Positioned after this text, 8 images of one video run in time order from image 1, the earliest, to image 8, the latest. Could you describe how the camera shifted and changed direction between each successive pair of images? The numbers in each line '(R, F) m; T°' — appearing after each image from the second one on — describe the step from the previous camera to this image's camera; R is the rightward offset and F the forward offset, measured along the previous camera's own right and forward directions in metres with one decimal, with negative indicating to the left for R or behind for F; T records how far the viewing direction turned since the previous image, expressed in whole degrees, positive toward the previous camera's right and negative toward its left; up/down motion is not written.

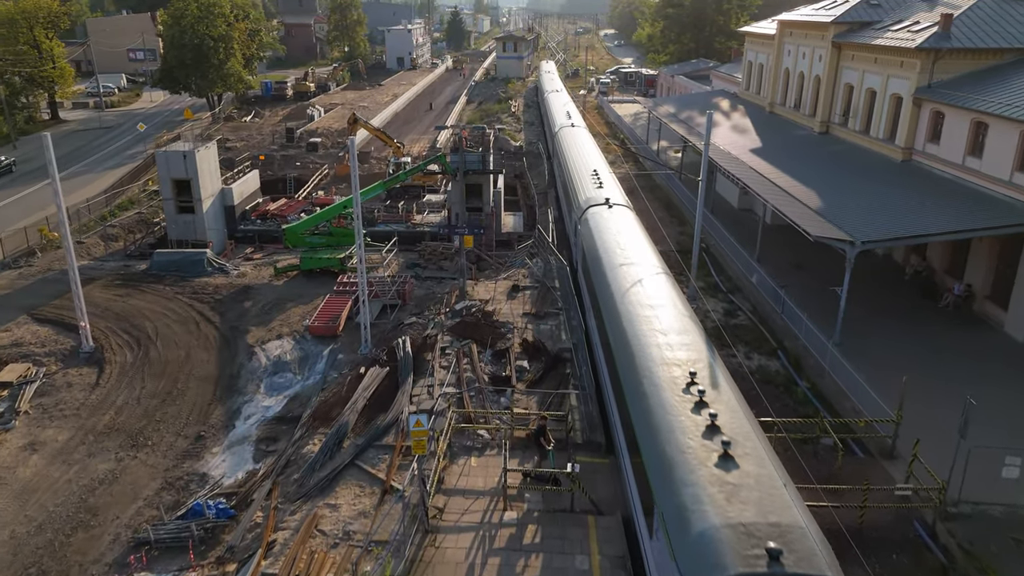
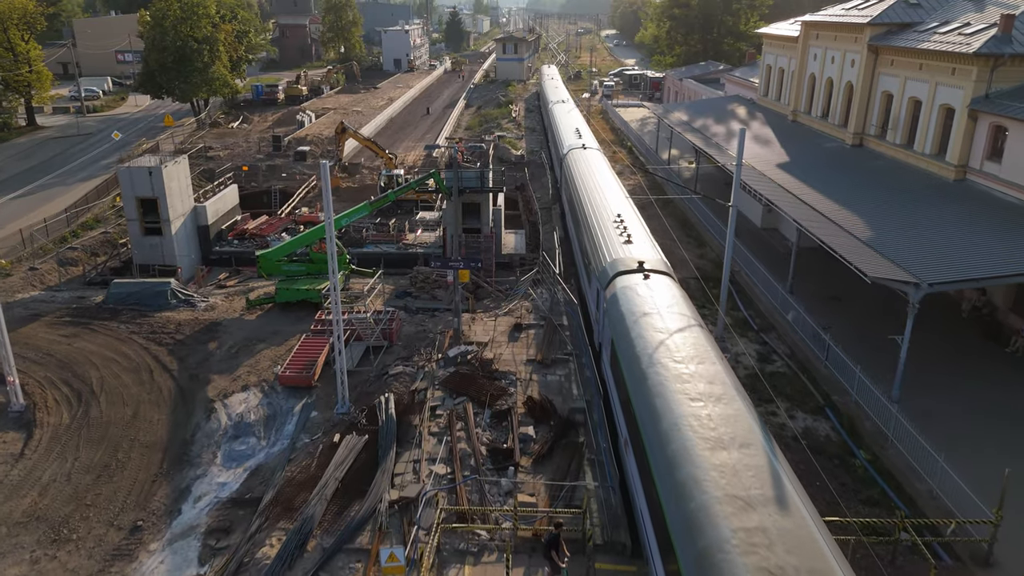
(-0.1, +2.5) m; 0°
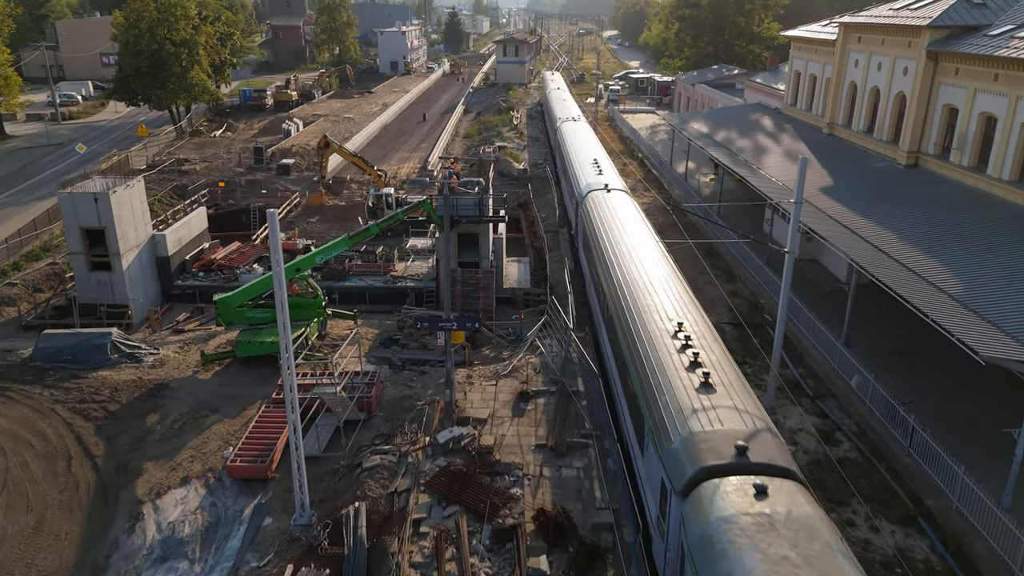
(-0.1, +3.1) m; 0°
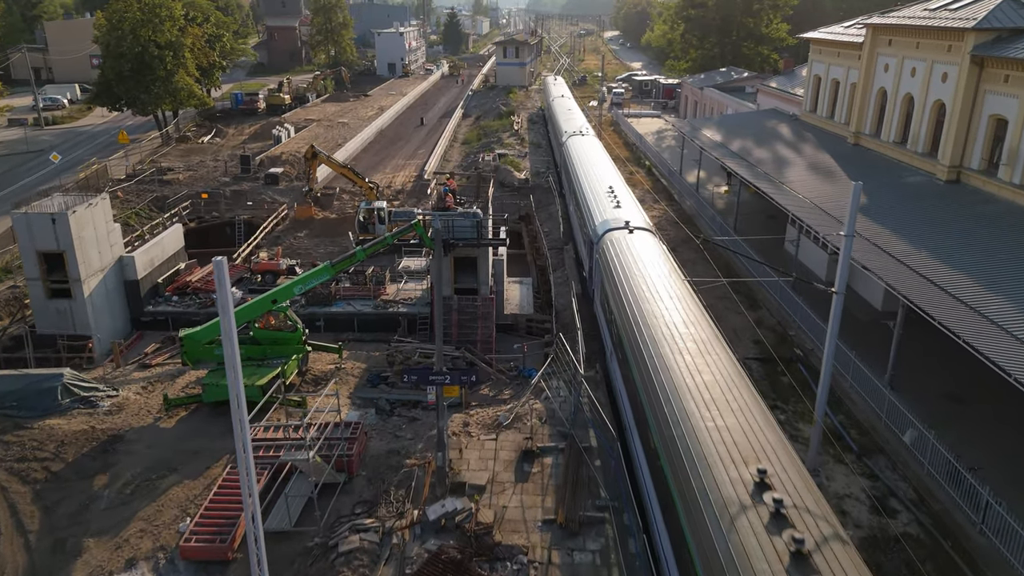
(-0.1, +1.9) m; 0°
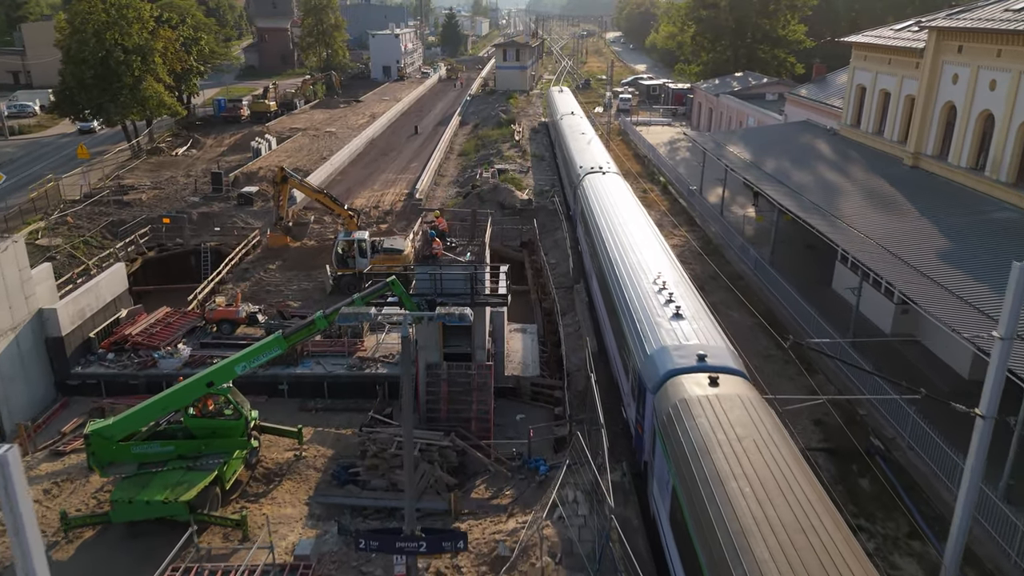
(-0.1, +3.4) m; 0°
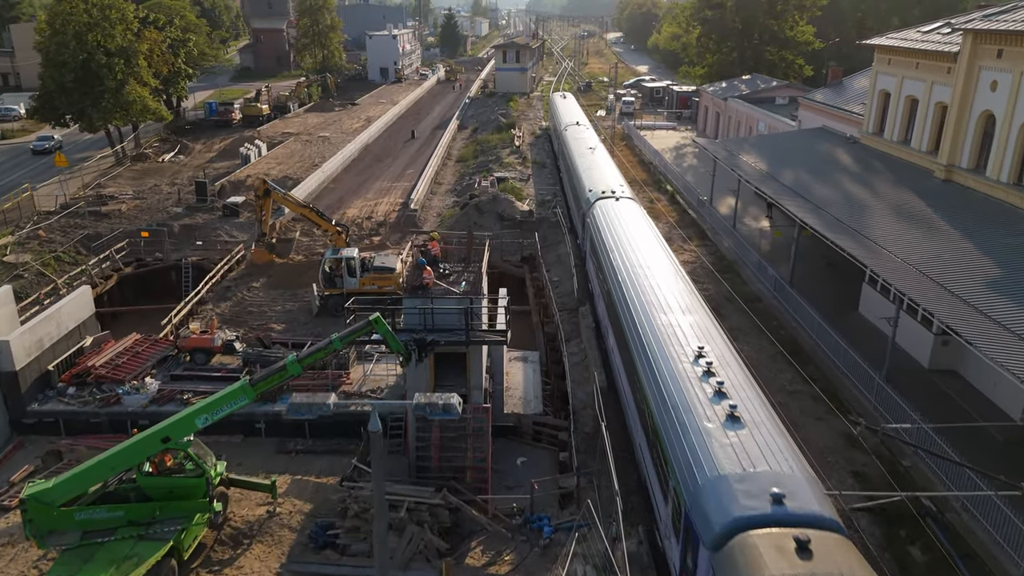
(0.0, +1.5) m; 0°
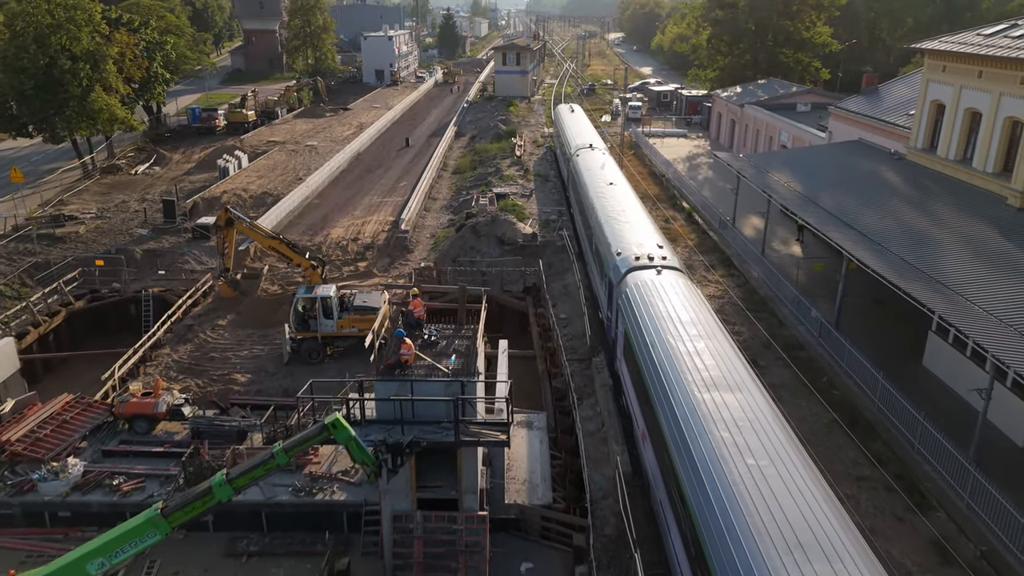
(-0.1, +2.8) m; 0°
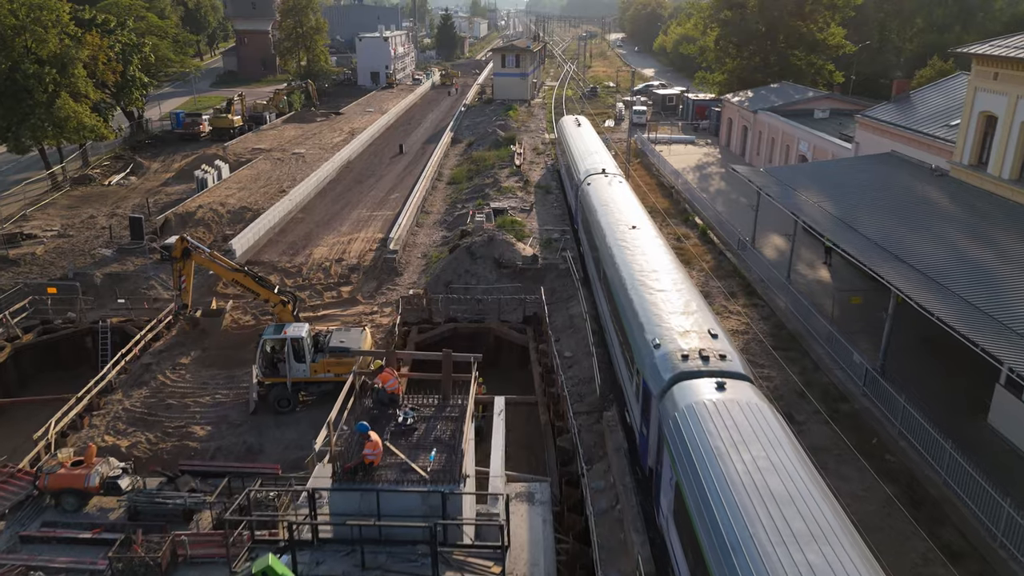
(0.0, +2.2) m; 0°
